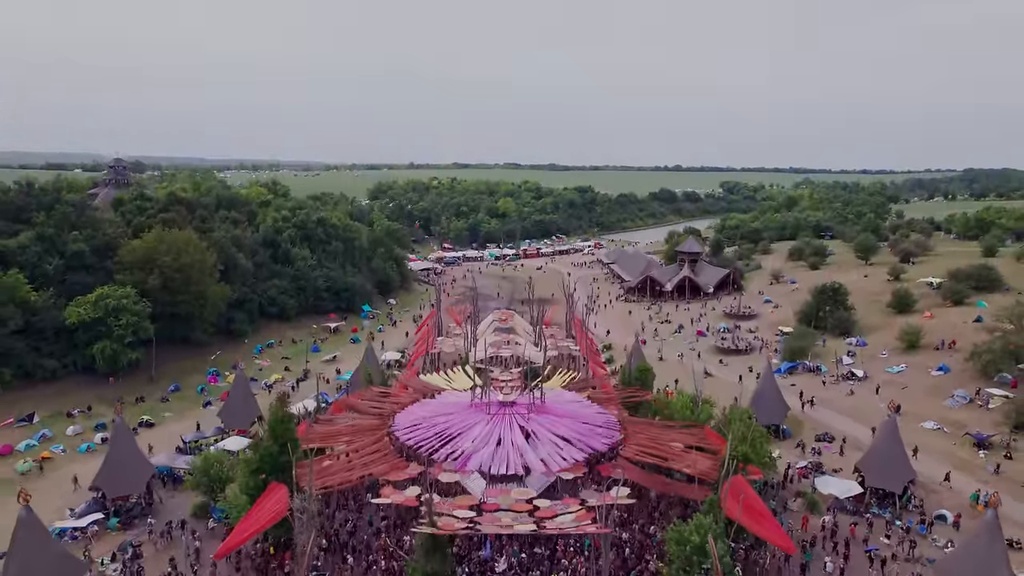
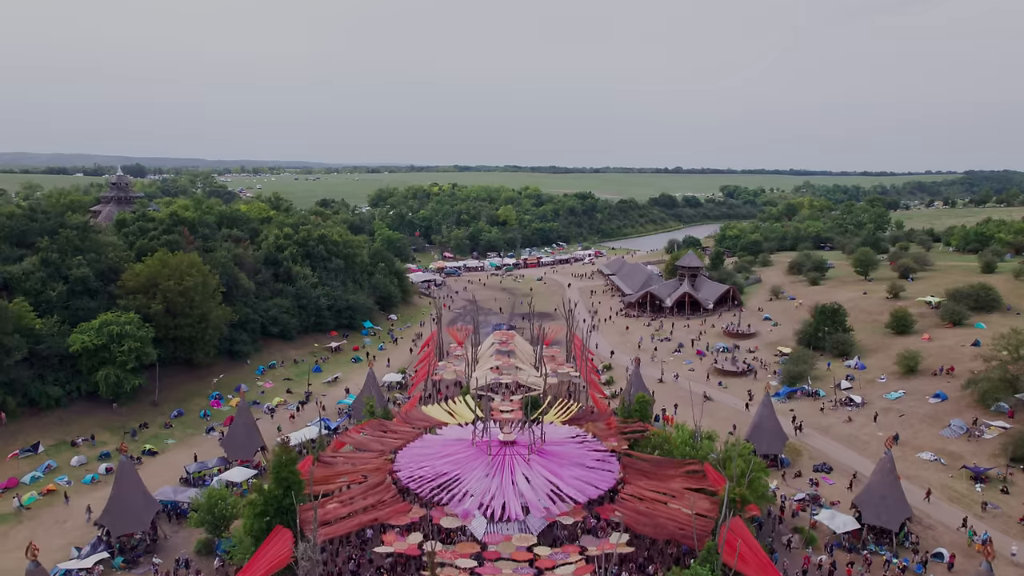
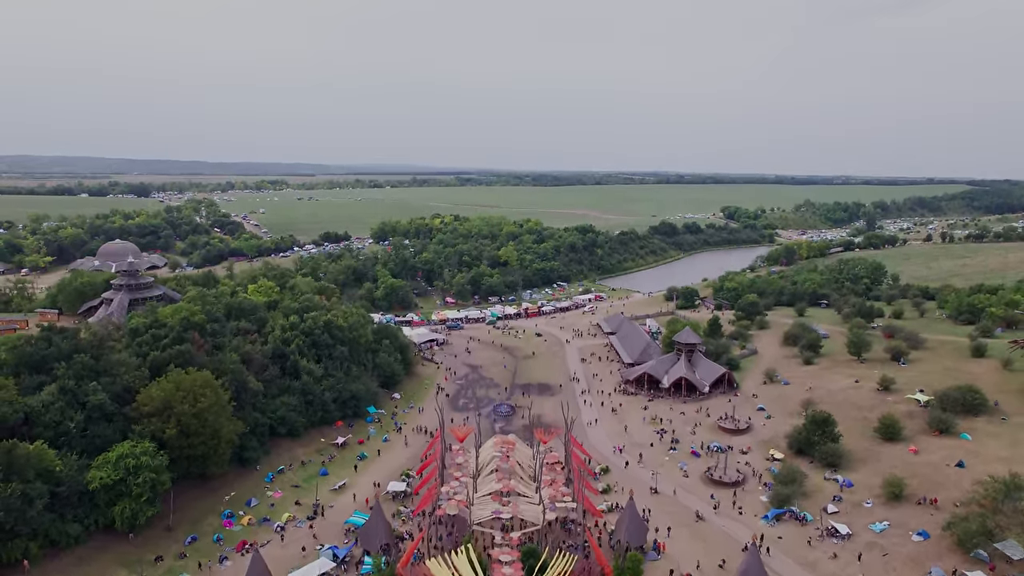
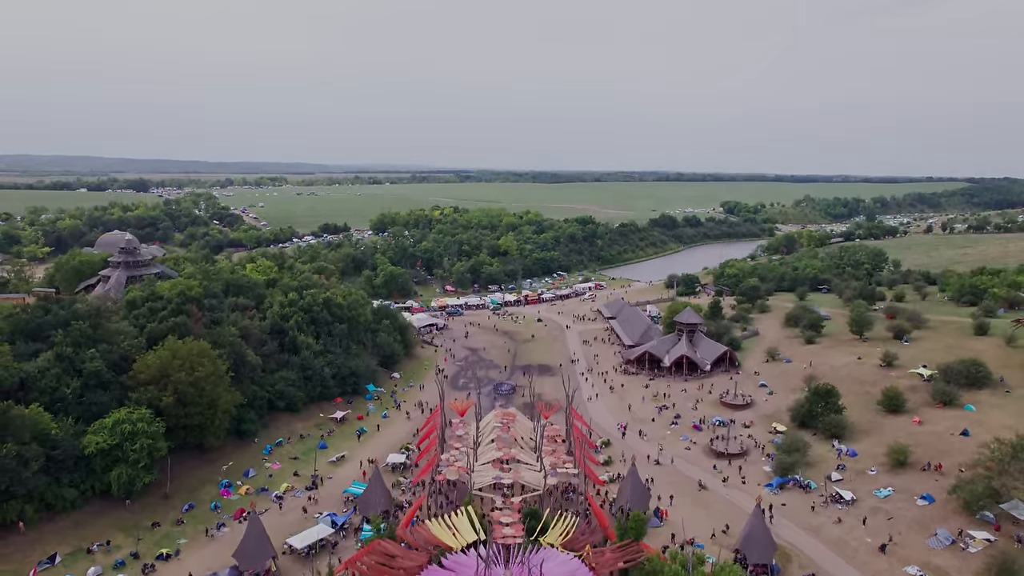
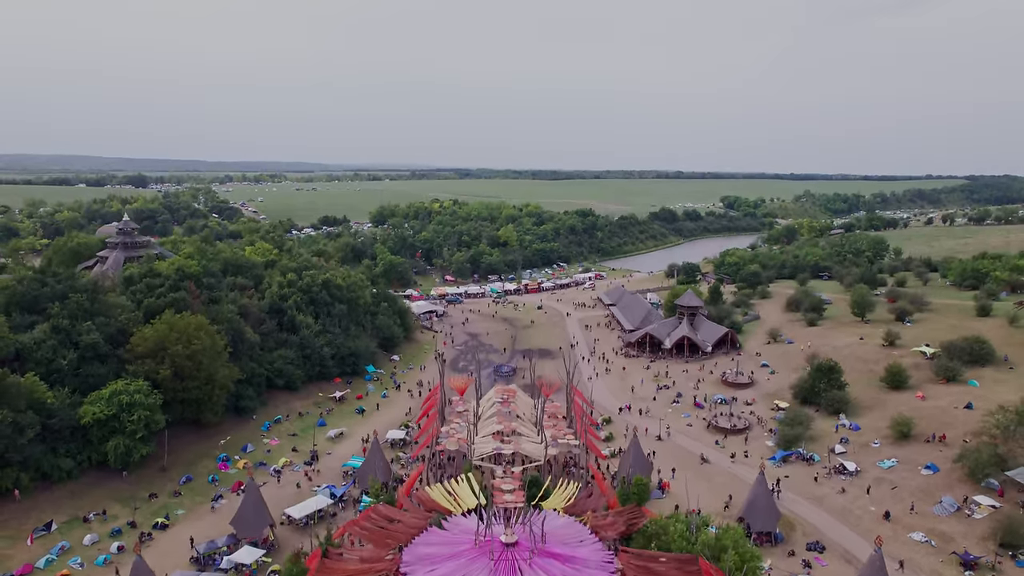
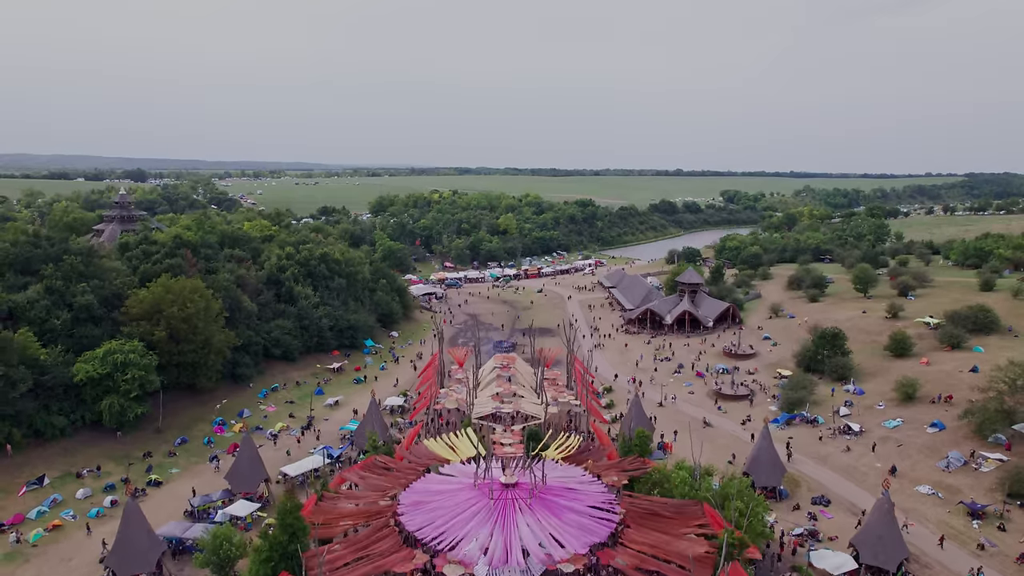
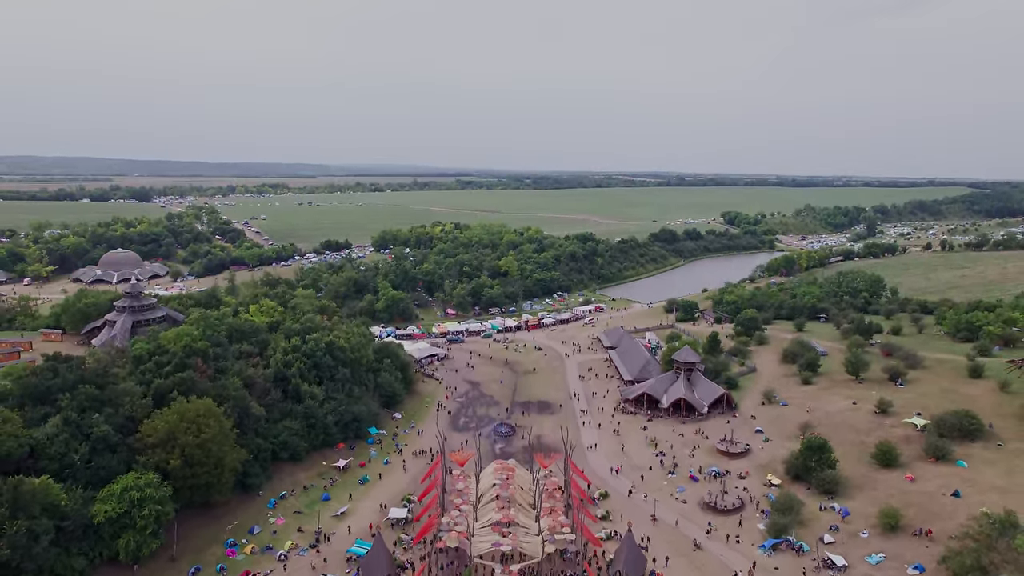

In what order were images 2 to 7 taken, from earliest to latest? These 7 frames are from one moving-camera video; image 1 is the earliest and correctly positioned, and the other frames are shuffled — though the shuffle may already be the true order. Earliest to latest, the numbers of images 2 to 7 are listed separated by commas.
2, 6, 5, 4, 3, 7
